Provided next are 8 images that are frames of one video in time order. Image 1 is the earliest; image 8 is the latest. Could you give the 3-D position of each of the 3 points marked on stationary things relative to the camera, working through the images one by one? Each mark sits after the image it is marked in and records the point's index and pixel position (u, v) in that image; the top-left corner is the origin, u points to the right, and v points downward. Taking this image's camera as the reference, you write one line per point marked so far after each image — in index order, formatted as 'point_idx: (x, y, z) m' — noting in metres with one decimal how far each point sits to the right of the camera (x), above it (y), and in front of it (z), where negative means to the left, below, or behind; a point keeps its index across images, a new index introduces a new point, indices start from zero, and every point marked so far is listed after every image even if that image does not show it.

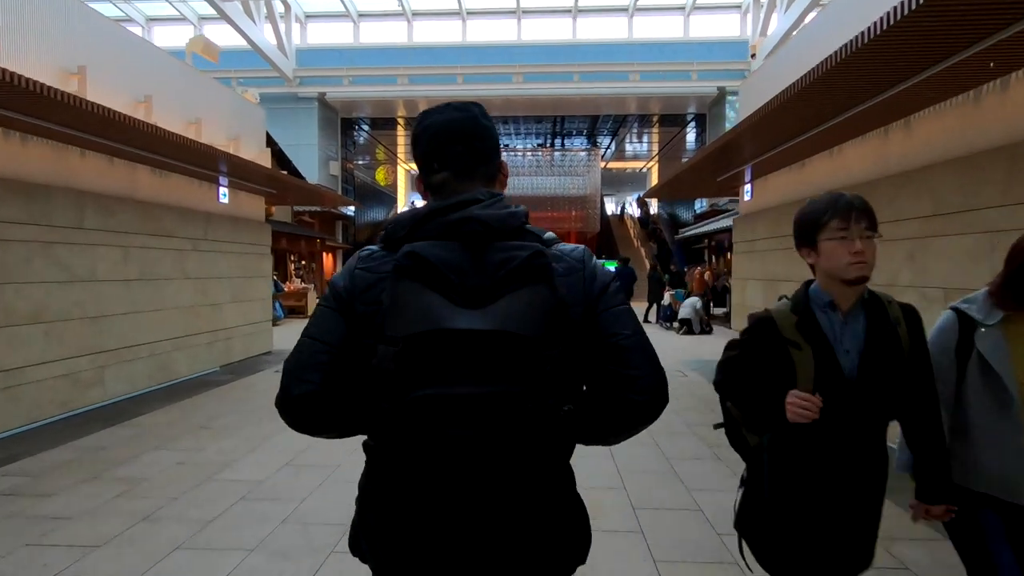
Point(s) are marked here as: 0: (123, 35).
0: (-4.0, +2.6, +6.3) m
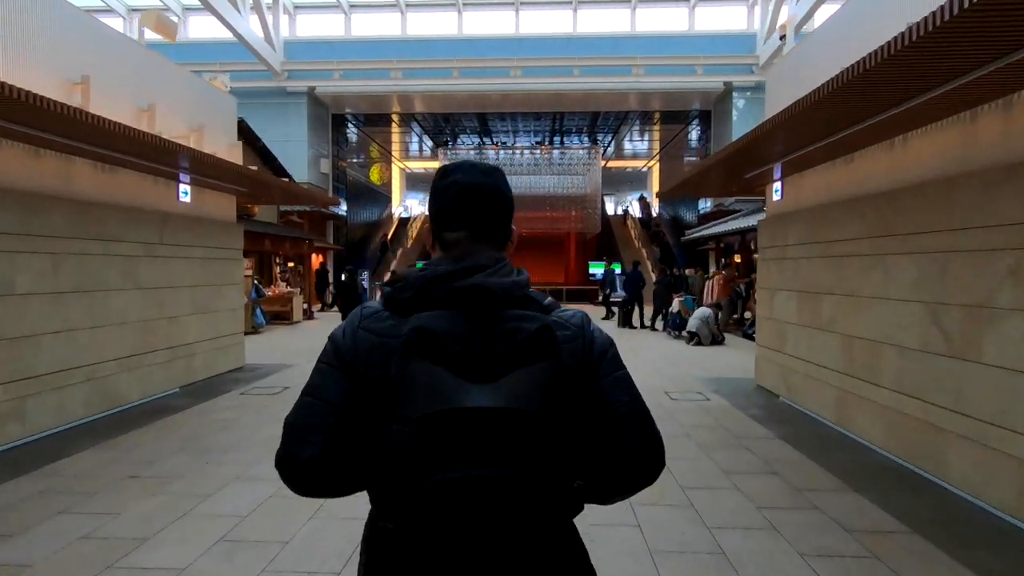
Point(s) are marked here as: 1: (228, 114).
0: (-4.0, +2.5, +5.4) m
1: (-3.9, +2.3, +7.4) m
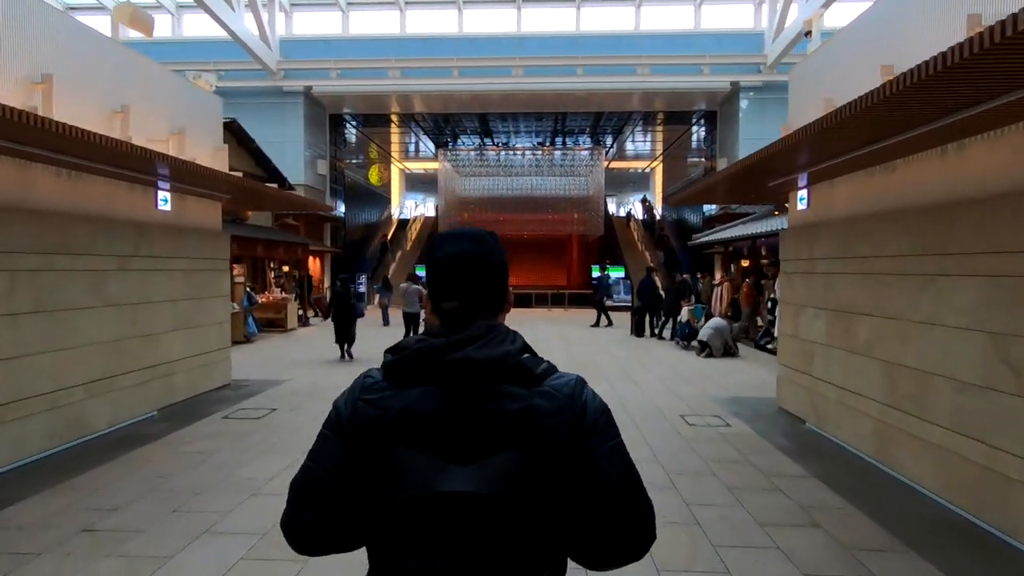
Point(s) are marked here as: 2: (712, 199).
0: (-3.9, +2.4, +5.0) m
1: (-3.9, +2.2, +7.0) m
2: (+2.7, +1.2, +7.5) m
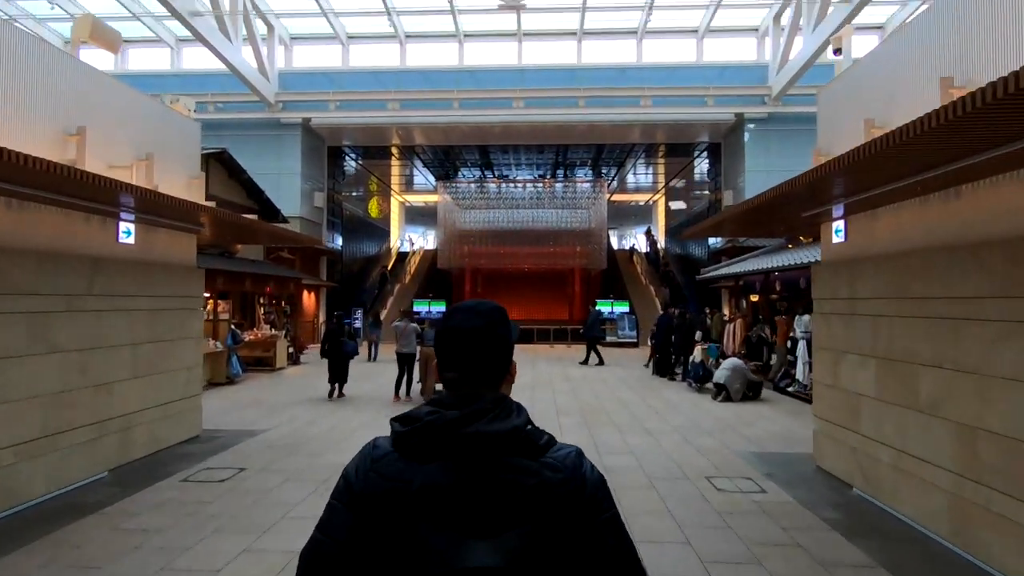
0: (-3.9, +2.0, +4.5) m
1: (-3.8, +1.7, +6.4) m
2: (+2.7, +0.7, +6.9) m
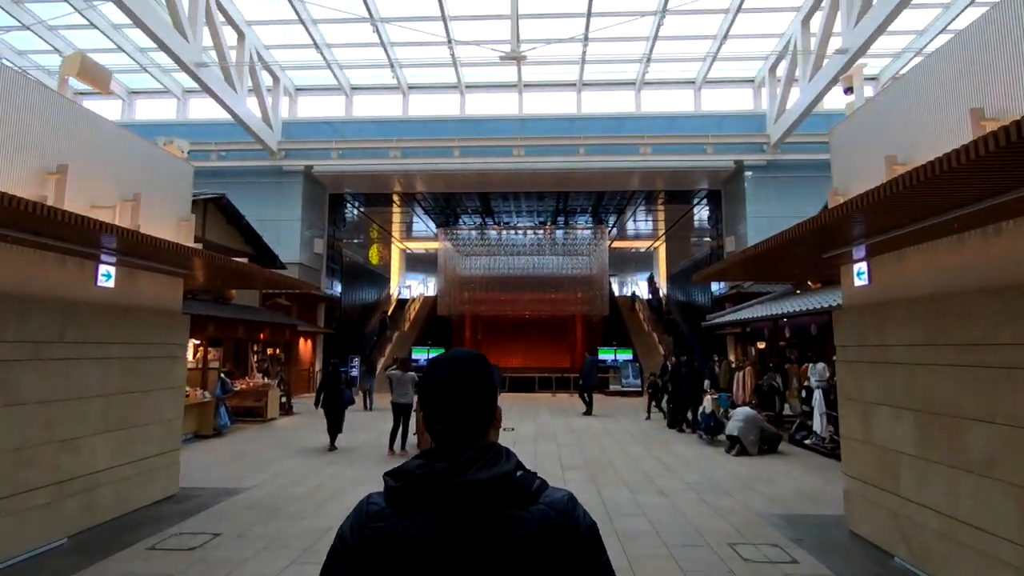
0: (-3.9, +1.7, +4.3) m
1: (-3.8, +1.2, +6.2) m
2: (+2.8, +0.2, +6.6) m
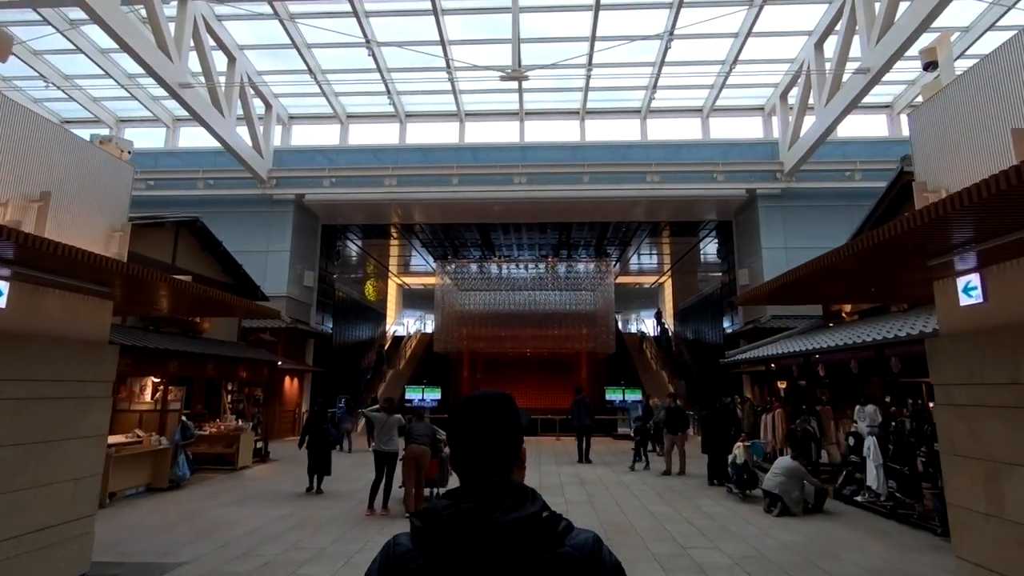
0: (-3.9, +1.6, +3.3) m
1: (-3.8, +1.0, +5.2) m
2: (+2.8, -0.1, +5.5) m
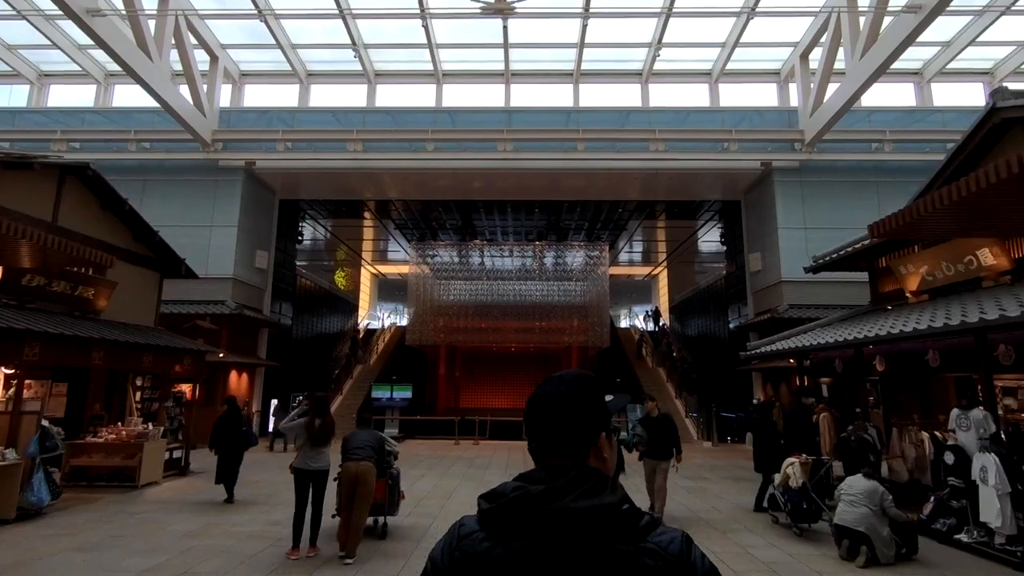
0: (-4.0, +2.0, +1.0) m
1: (-3.9, +1.4, +2.9) m
2: (+2.6, +0.3, +3.3) m
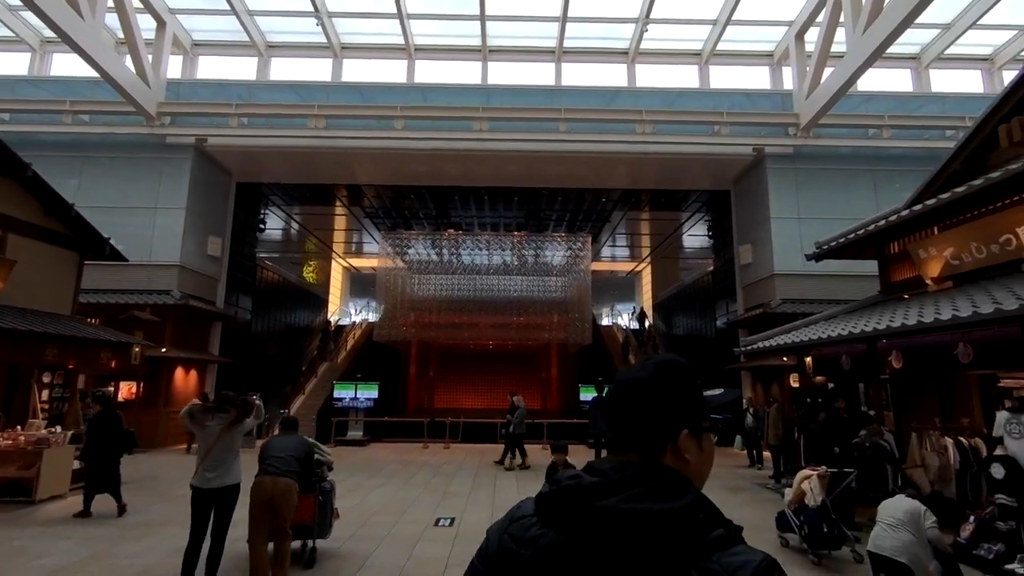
0: (-4.2, +2.3, -0.2) m
1: (-4.2, +1.7, +1.7) m
2: (+2.4, +0.5, +2.3) m
